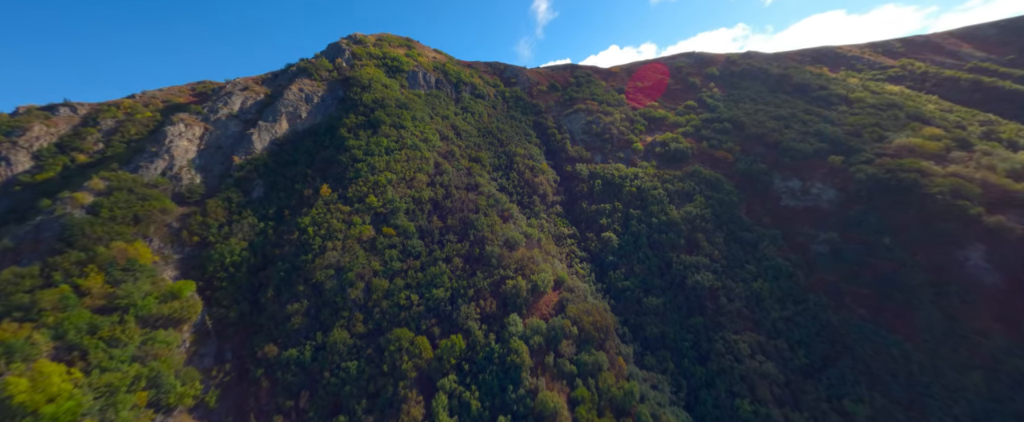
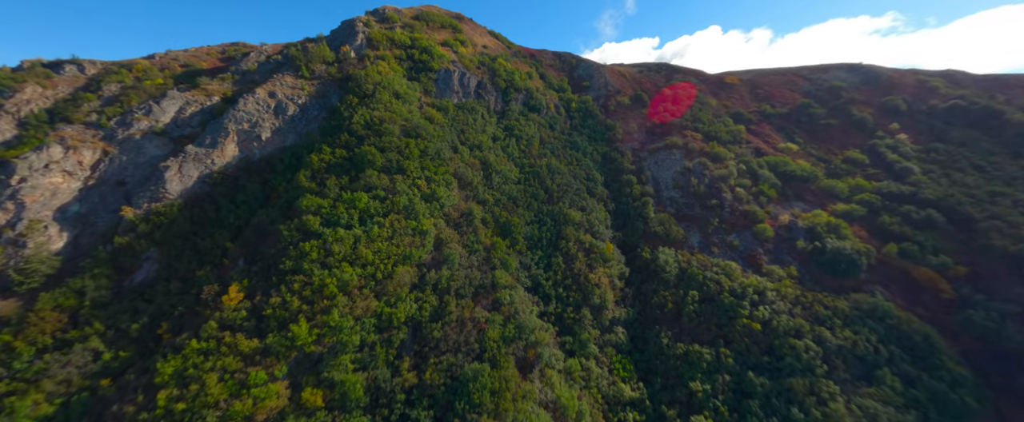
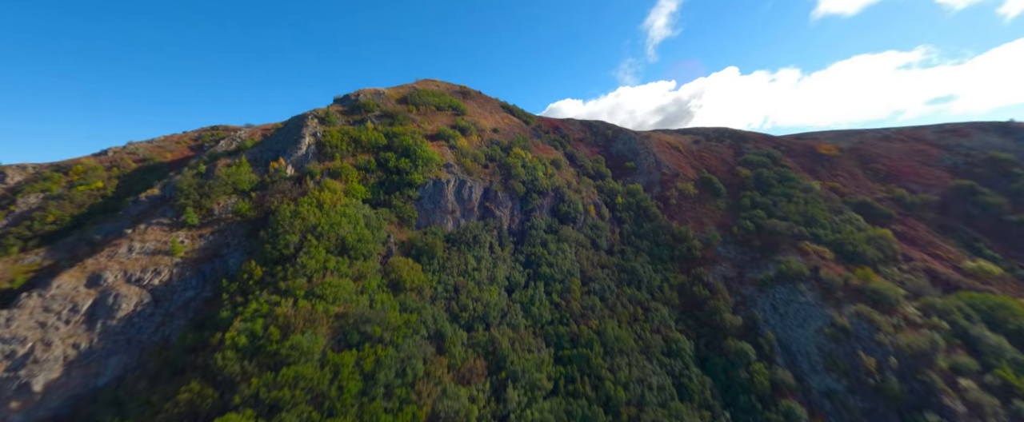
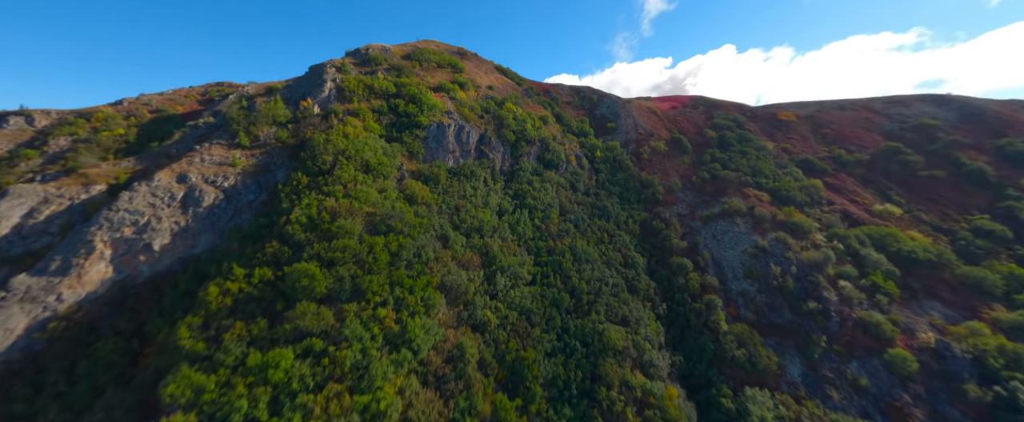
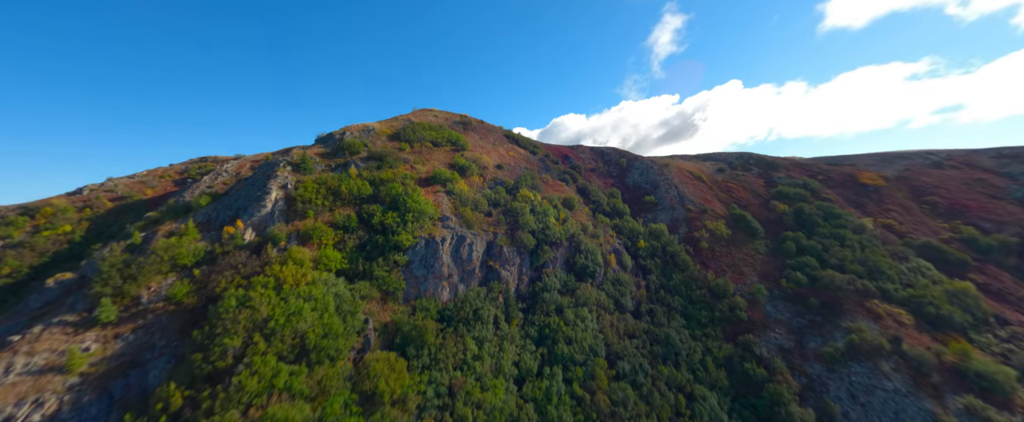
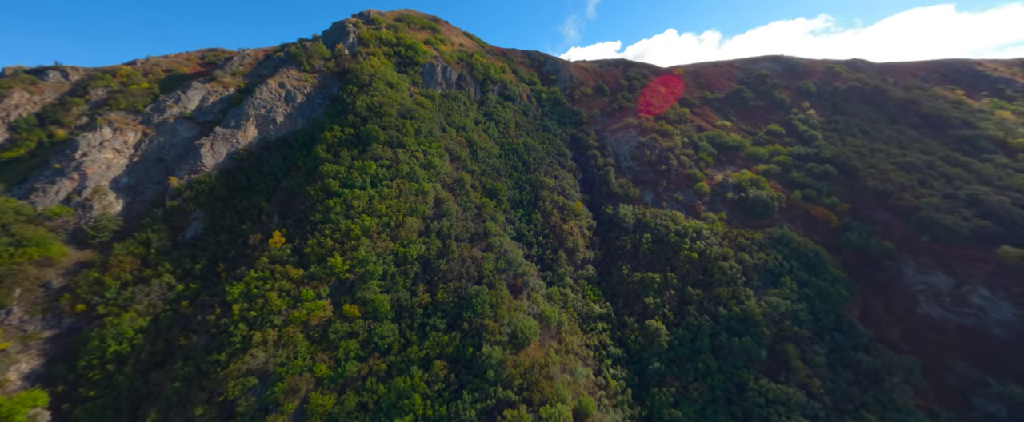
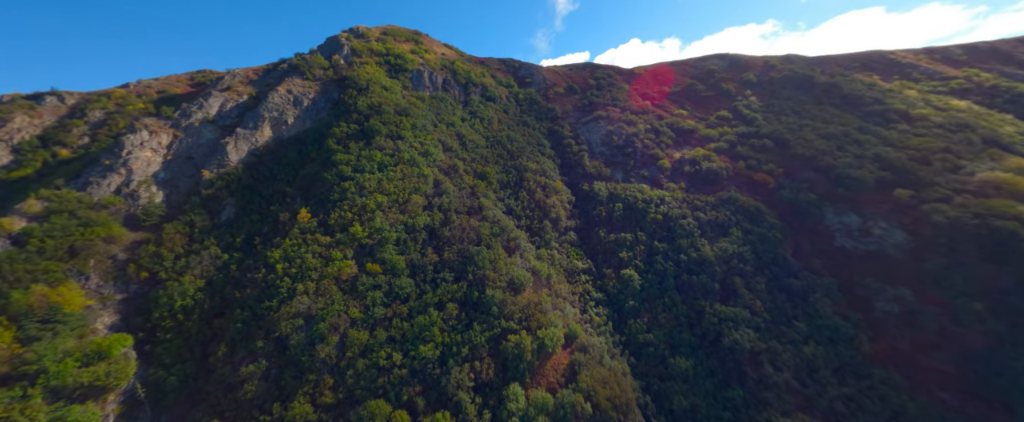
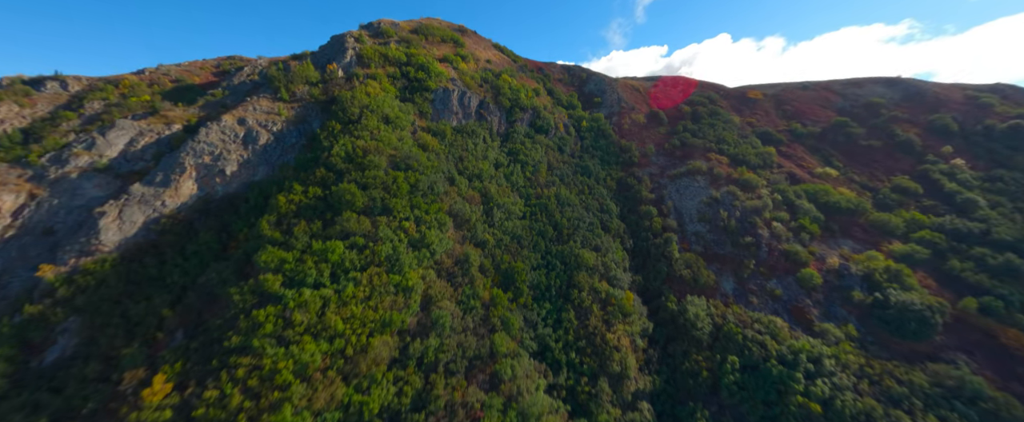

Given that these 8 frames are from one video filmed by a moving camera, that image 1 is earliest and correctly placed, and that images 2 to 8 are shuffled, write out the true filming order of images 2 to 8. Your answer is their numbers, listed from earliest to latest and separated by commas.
7, 6, 2, 8, 4, 3, 5
